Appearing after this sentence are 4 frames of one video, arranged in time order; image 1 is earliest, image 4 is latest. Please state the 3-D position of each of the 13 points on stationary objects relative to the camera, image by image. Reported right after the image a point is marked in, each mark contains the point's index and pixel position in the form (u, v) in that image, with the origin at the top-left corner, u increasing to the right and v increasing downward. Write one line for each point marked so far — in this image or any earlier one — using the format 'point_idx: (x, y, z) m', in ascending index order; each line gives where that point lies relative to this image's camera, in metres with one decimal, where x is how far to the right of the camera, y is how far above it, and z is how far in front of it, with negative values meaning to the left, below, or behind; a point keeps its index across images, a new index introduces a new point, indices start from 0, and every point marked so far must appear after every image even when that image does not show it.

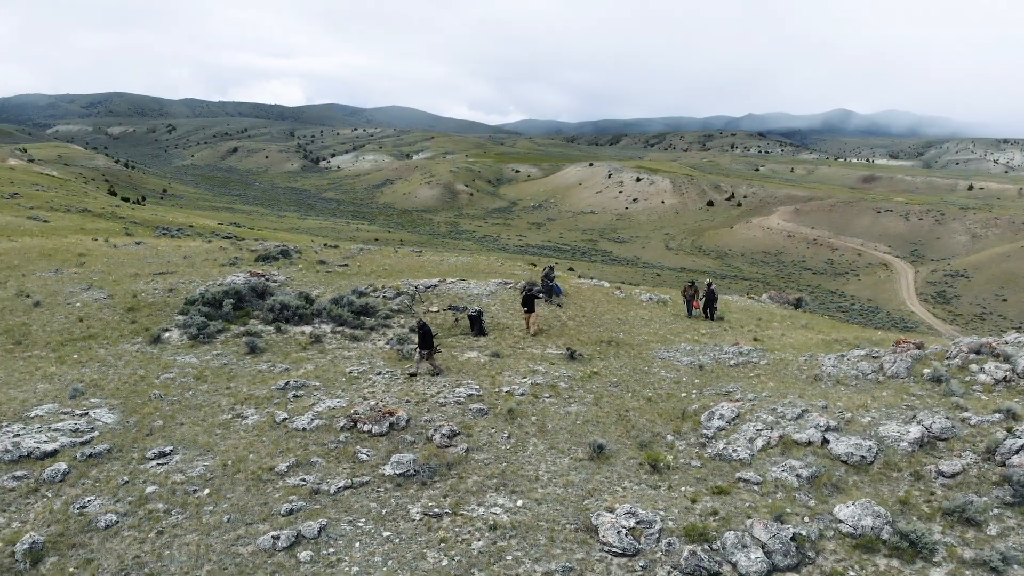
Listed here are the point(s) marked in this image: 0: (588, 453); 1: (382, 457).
0: (+1.5, -3.3, +18.1) m
1: (-2.6, -3.3, +17.6) m
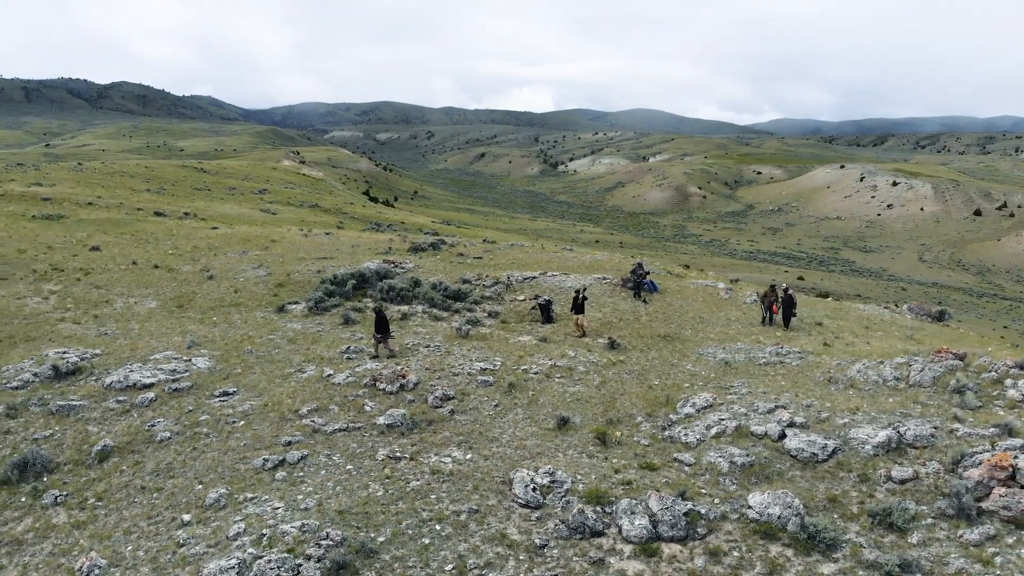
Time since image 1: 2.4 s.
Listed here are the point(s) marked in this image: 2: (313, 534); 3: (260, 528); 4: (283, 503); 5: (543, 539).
0: (+1.0, -3.1, +20.2) m
1: (-3.1, -2.9, +21.0) m
2: (-3.6, -4.5, +16.2) m
3: (-4.7, -4.4, +16.4) m
4: (-4.5, -4.2, +17.3) m
5: (+0.6, -4.5, +16.2) m
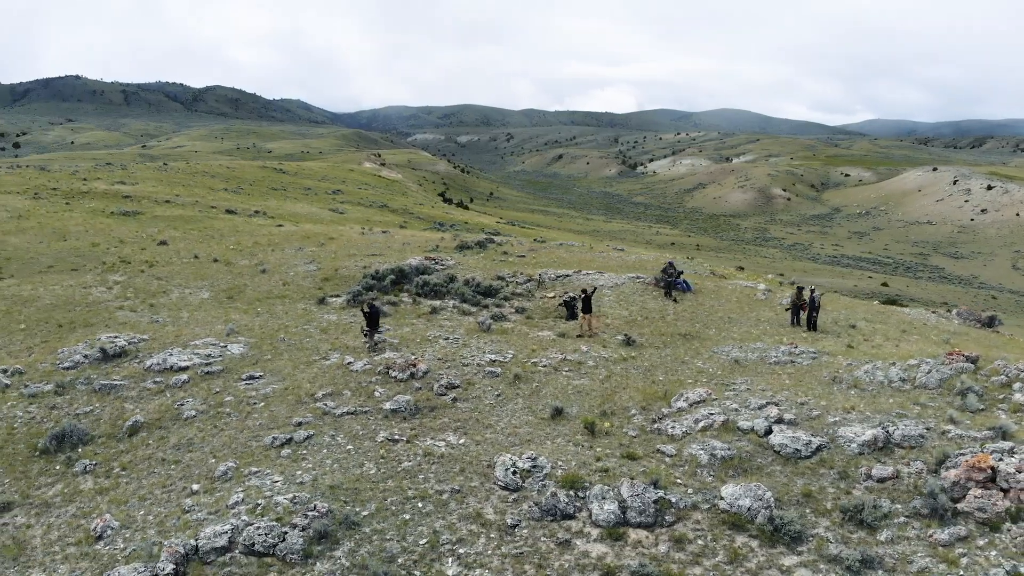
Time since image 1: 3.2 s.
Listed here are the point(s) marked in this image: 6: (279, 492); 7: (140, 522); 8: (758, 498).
0: (+0.9, -3.0, +21.0) m
1: (-3.1, -2.7, +22.2) m
2: (-4.1, -4.3, +17.4) m
3: (-5.1, -4.2, +17.8) m
4: (-4.8, -4.0, +18.6) m
5: (+0.1, -4.4, +17.0) m
6: (-4.7, -4.1, +18.0) m
7: (-7.3, -4.6, +17.5) m
8: (+4.8, -4.0, +17.2) m
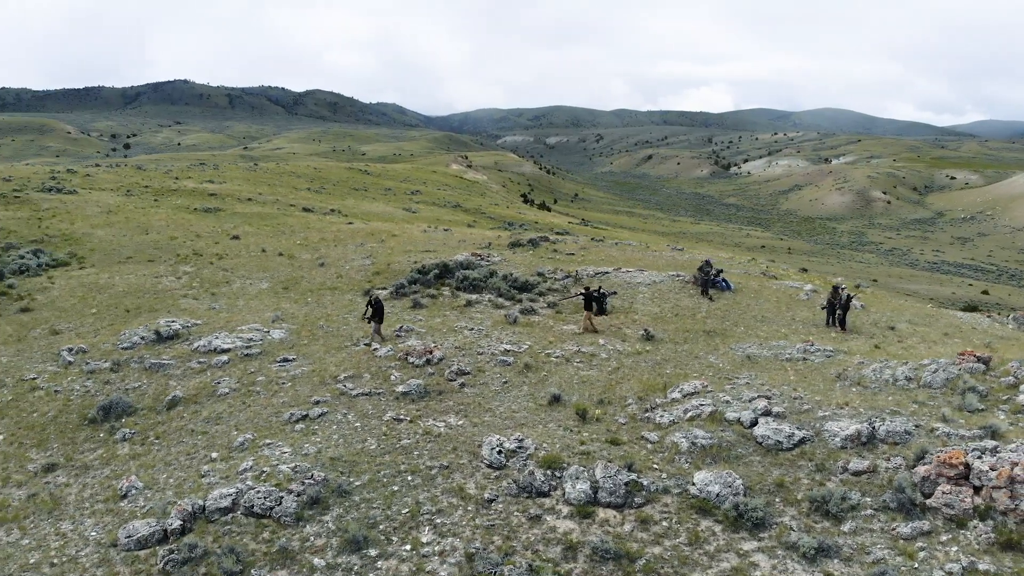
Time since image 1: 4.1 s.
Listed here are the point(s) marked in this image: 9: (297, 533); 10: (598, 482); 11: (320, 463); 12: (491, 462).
0: (+0.9, -2.8, +22.0) m
1: (-2.9, -2.4, +23.6) m
2: (-4.5, -4.0, +19.0) m
3: (-5.4, -3.9, +19.4) m
4: (-5.0, -3.7, +20.2) m
5: (-0.4, -4.2, +18.1) m
6: (-5.0, -3.8, +19.6) m
7: (-7.7, -4.3, +19.5) m
8: (+4.3, -3.9, +17.8) m
9: (-4.2, -4.7, +17.2) m
10: (+1.8, -3.9, +18.0) m
11: (-4.2, -3.8, +19.4) m
12: (-0.5, -3.7, +19.0) m
